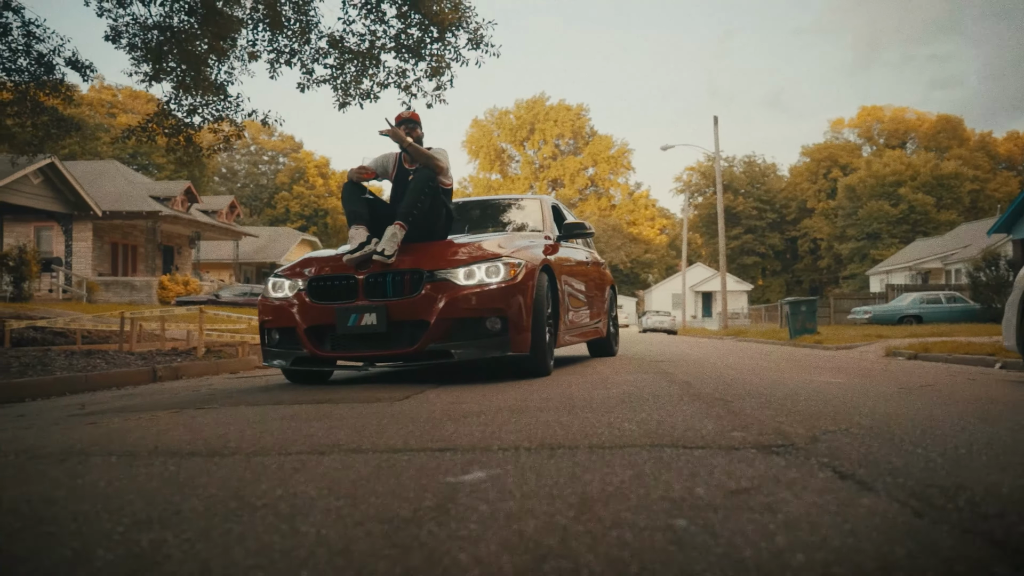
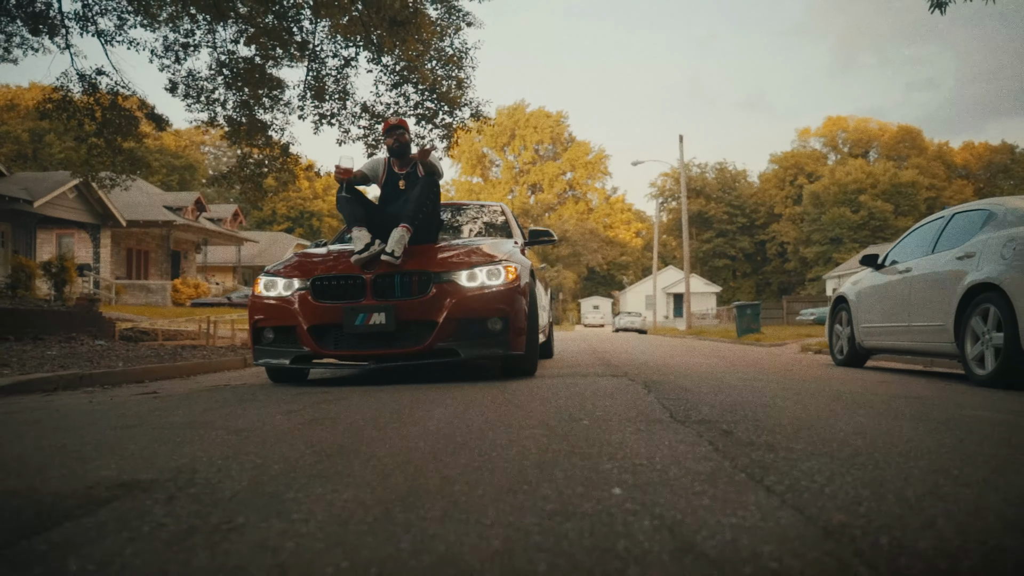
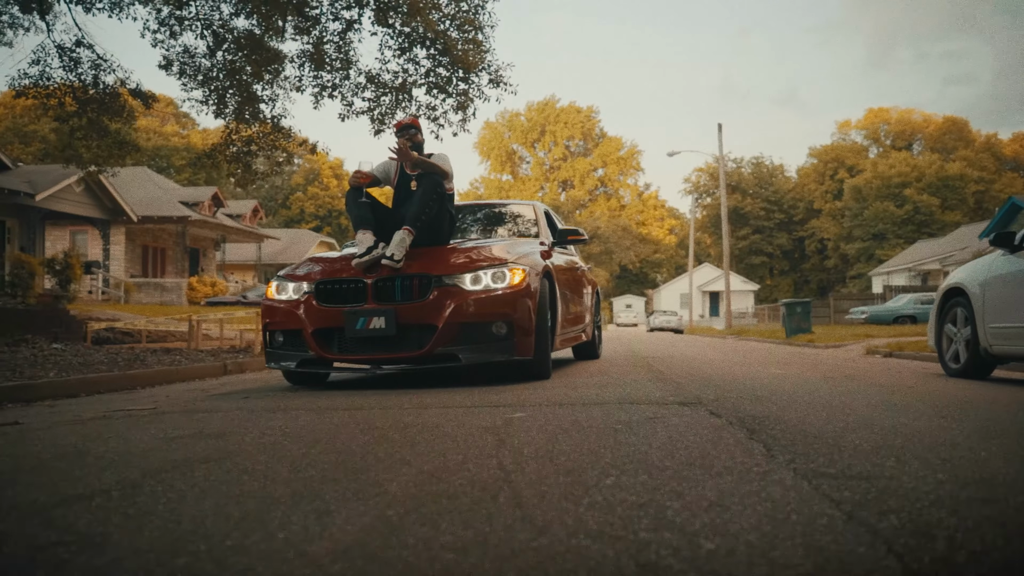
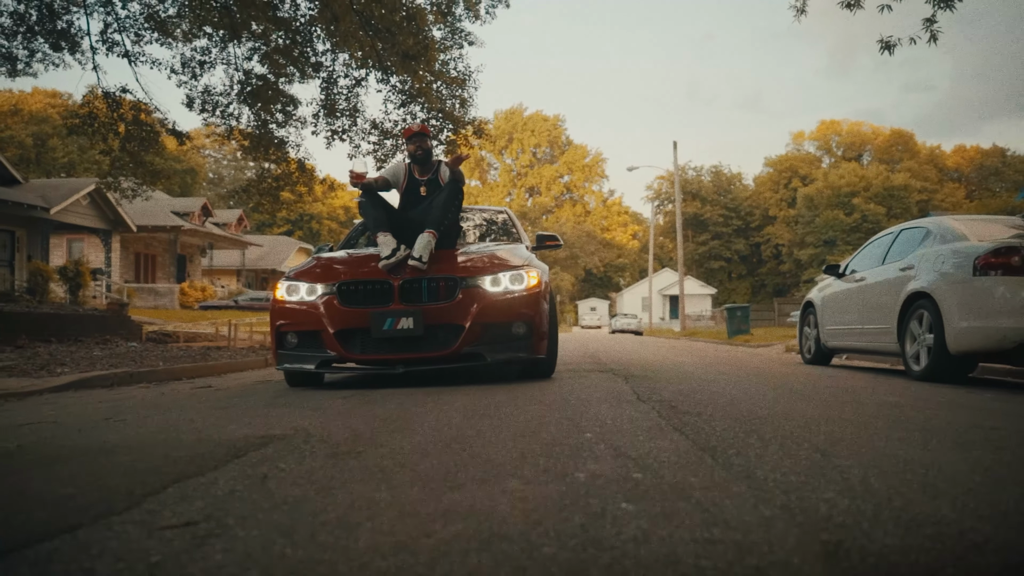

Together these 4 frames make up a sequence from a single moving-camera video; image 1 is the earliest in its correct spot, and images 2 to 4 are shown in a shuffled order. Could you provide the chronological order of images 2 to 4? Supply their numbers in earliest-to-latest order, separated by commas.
3, 2, 4
